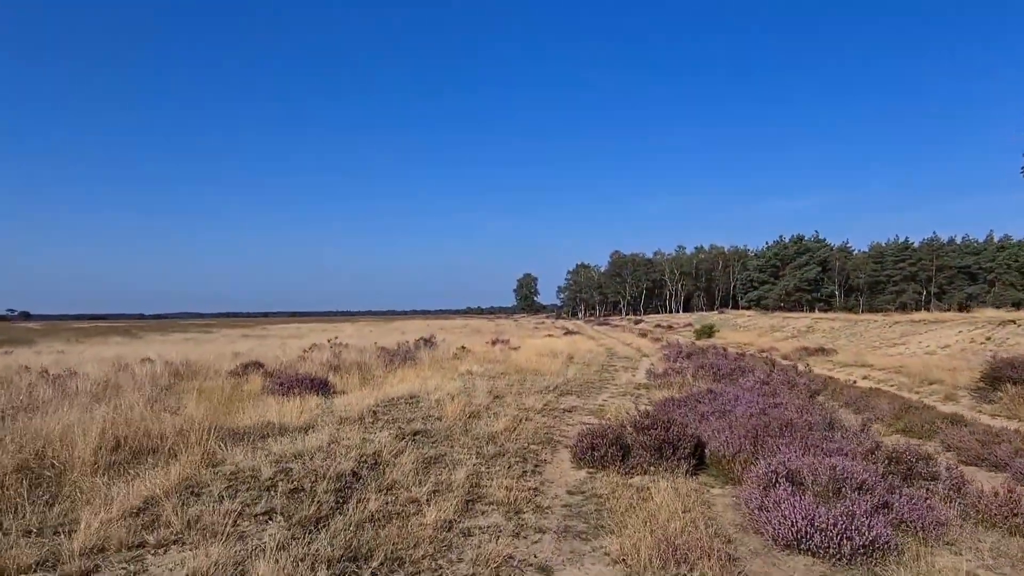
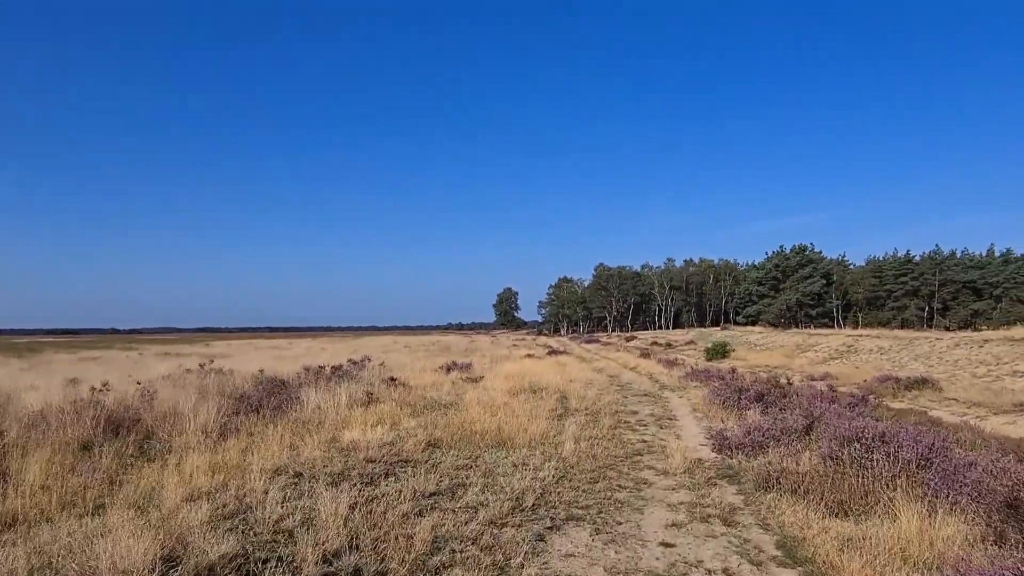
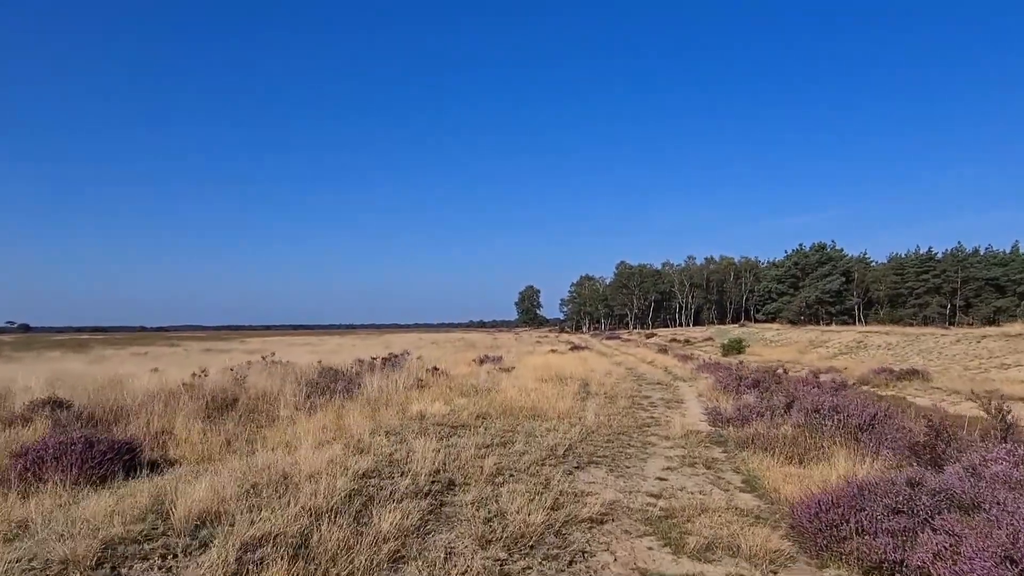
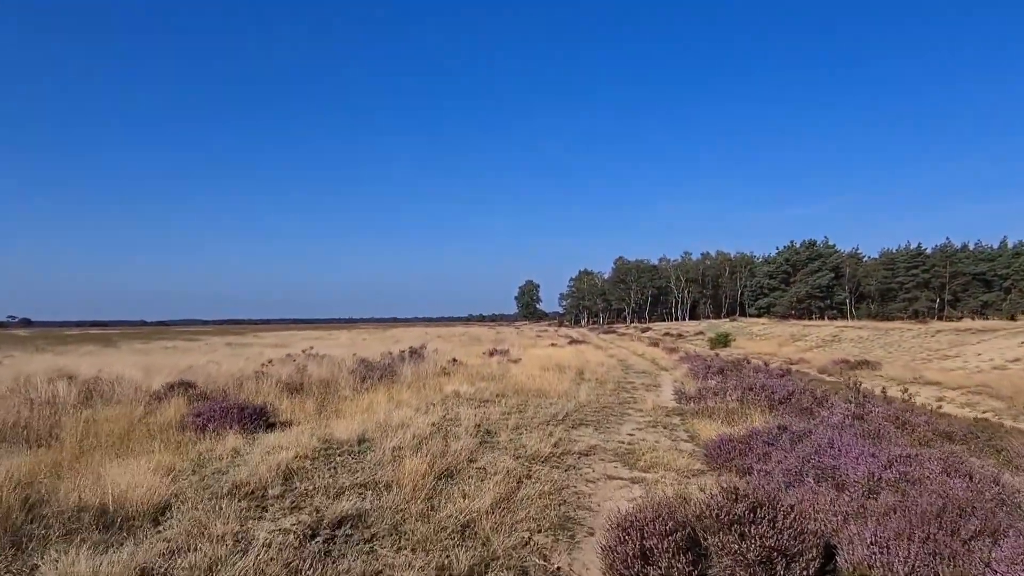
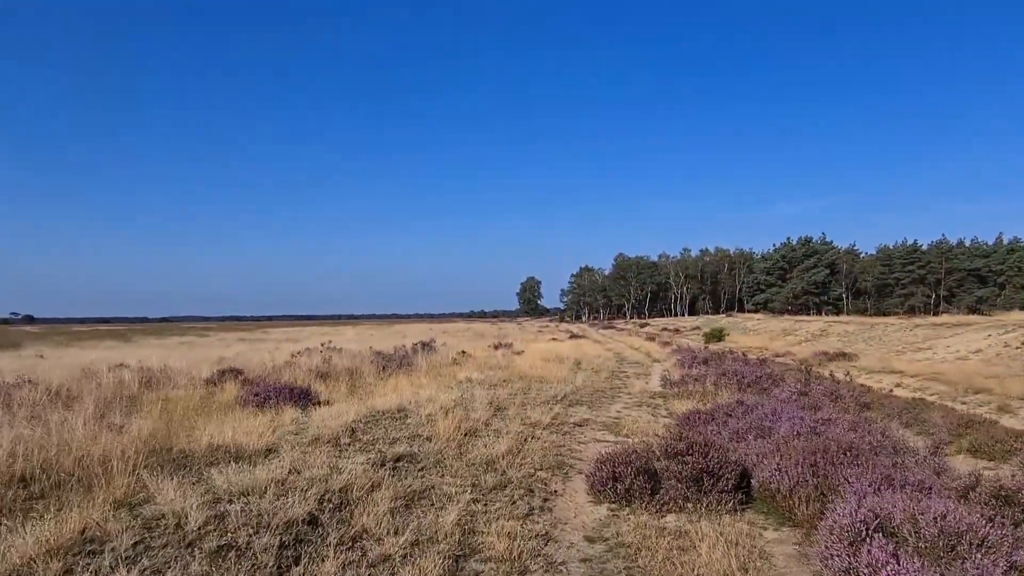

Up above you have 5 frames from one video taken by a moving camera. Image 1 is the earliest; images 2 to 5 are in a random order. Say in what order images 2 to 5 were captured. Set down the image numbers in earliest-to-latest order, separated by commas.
5, 4, 3, 2
